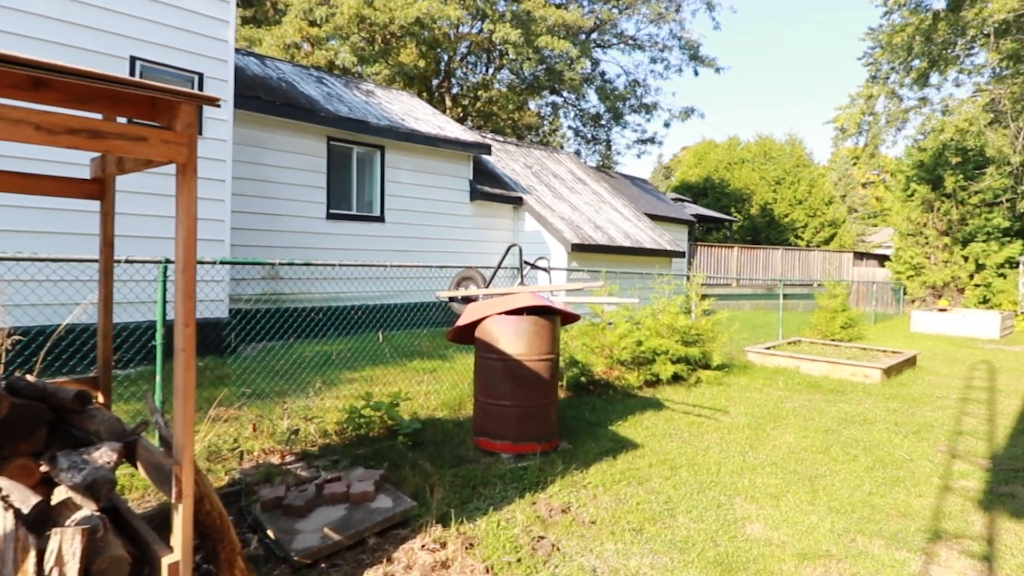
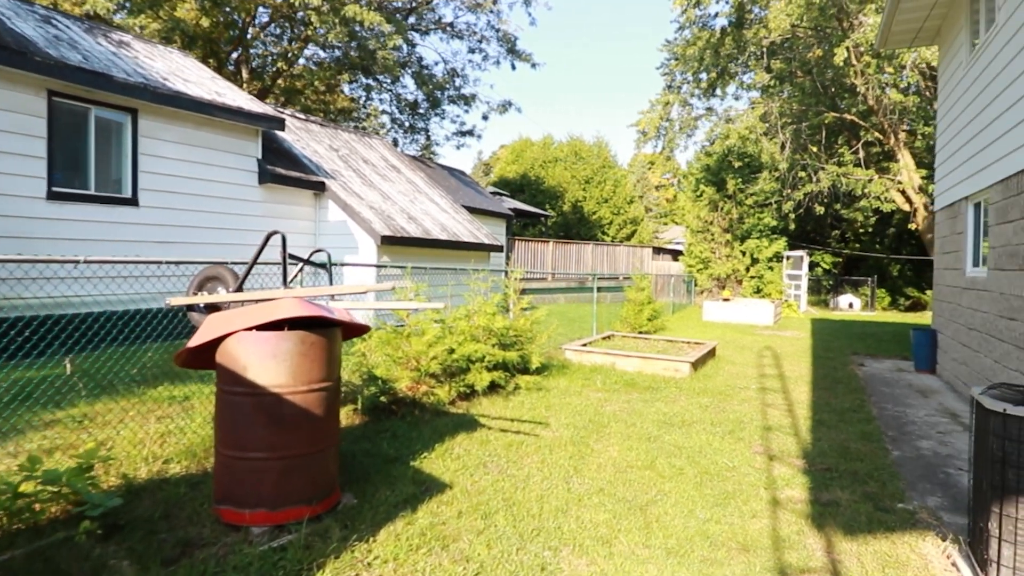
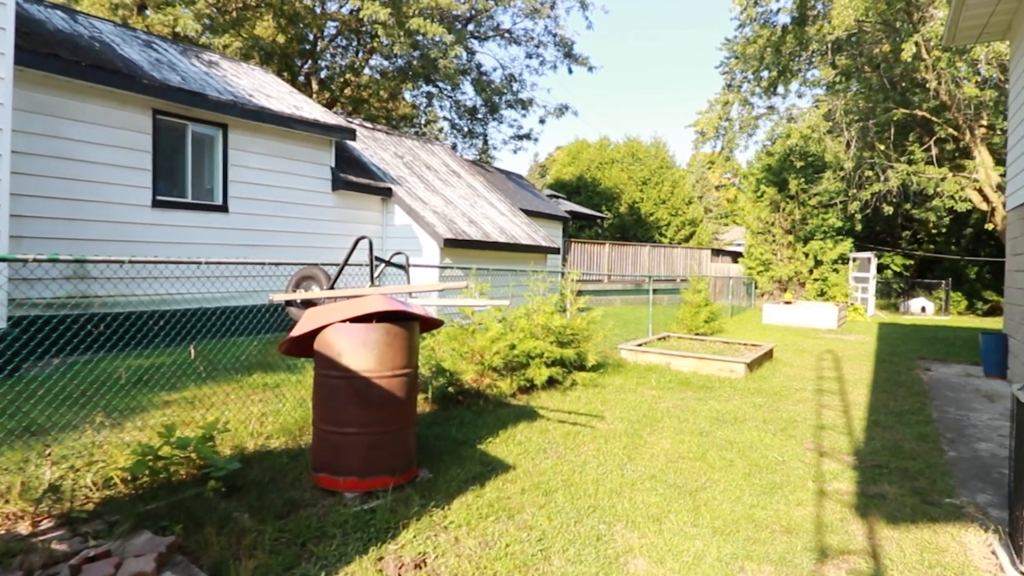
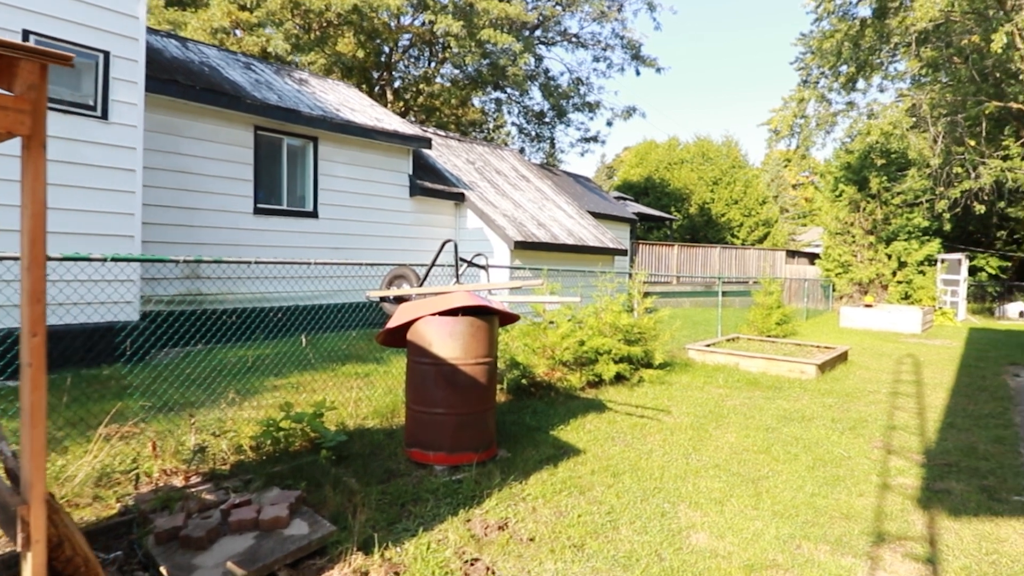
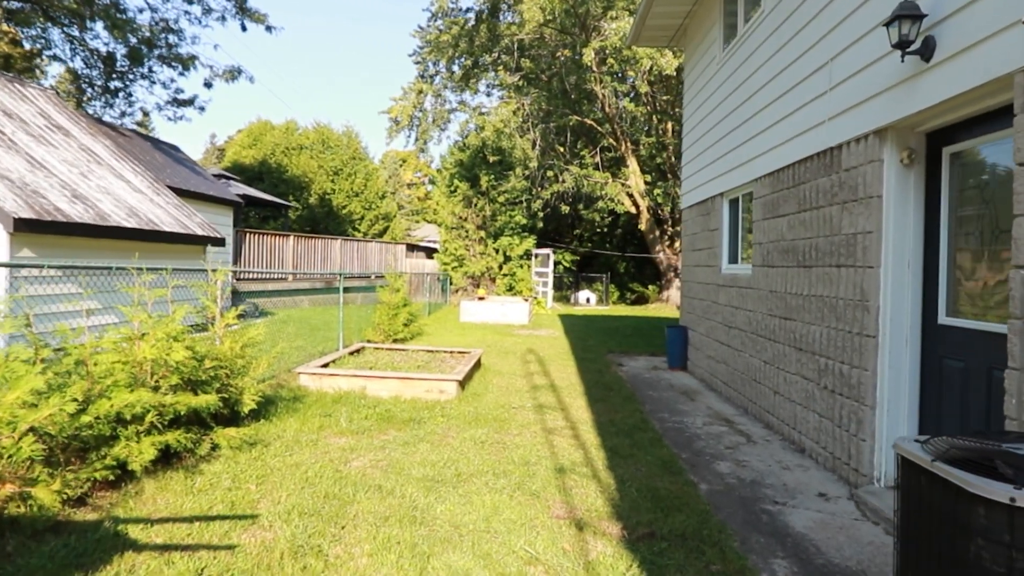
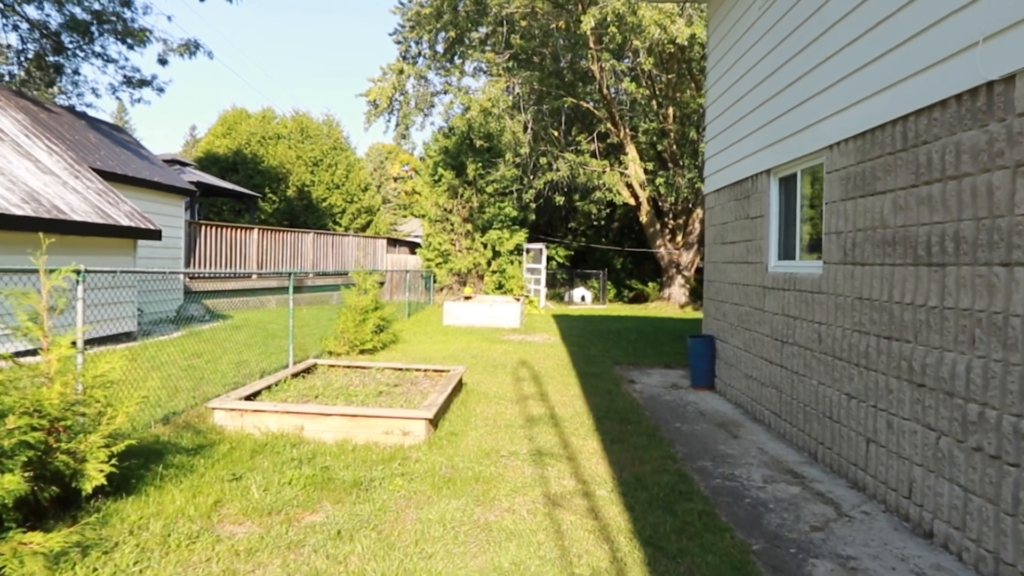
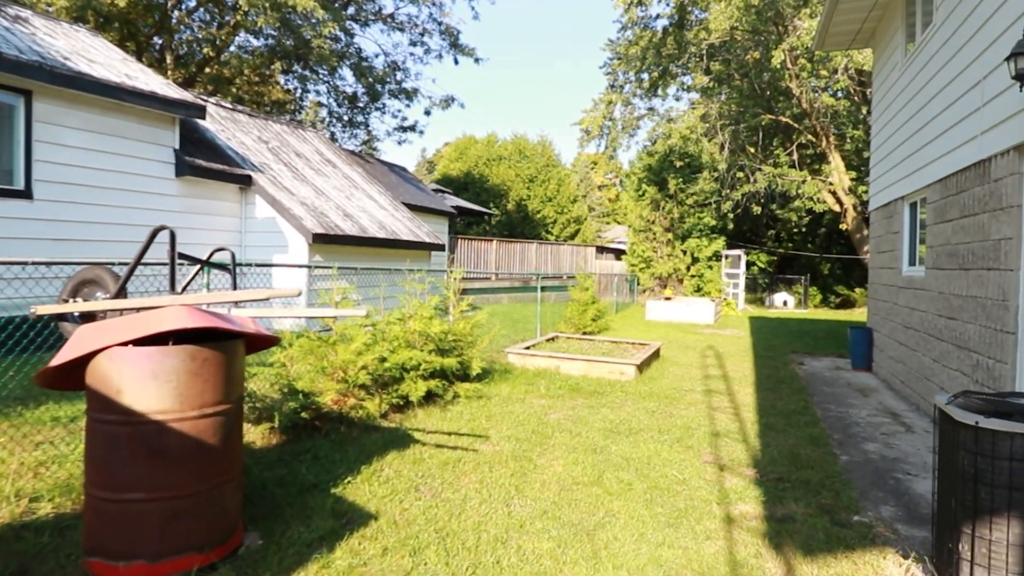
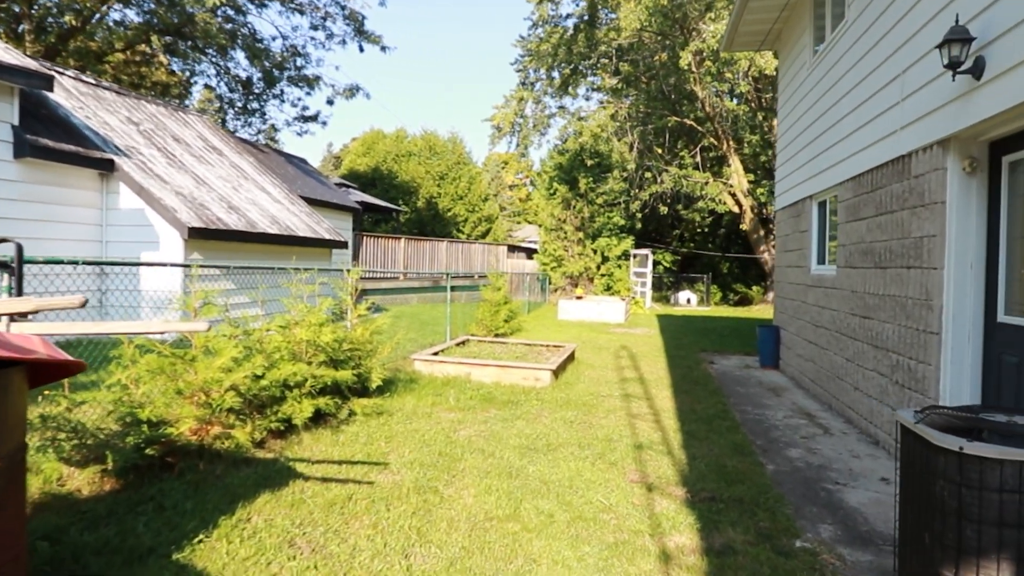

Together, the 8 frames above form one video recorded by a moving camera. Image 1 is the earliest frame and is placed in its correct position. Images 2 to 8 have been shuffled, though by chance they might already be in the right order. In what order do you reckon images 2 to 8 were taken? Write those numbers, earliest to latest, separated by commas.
4, 3, 2, 7, 8, 5, 6
